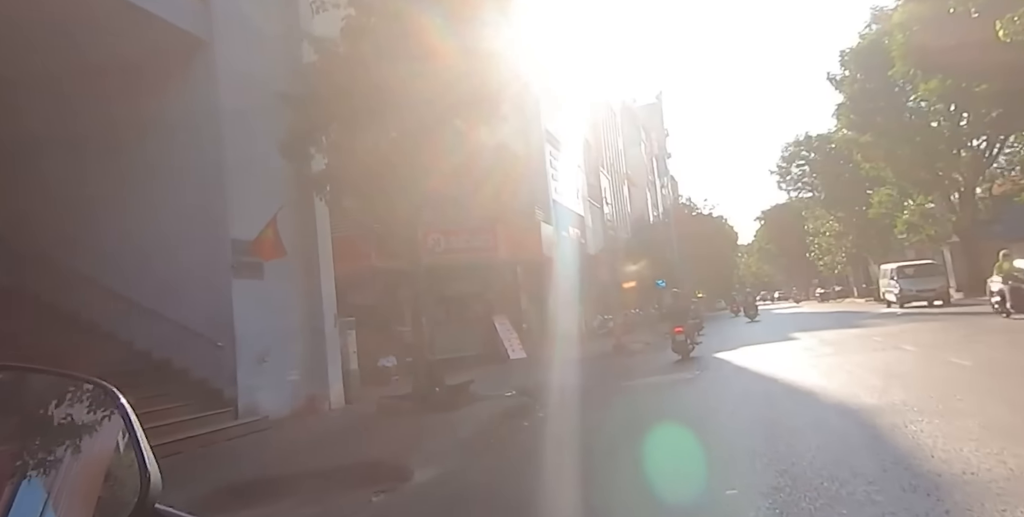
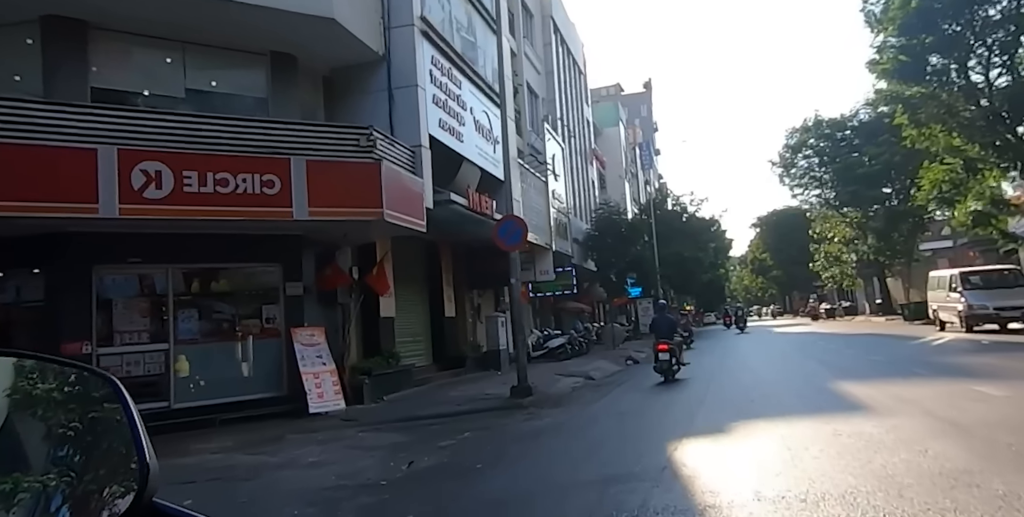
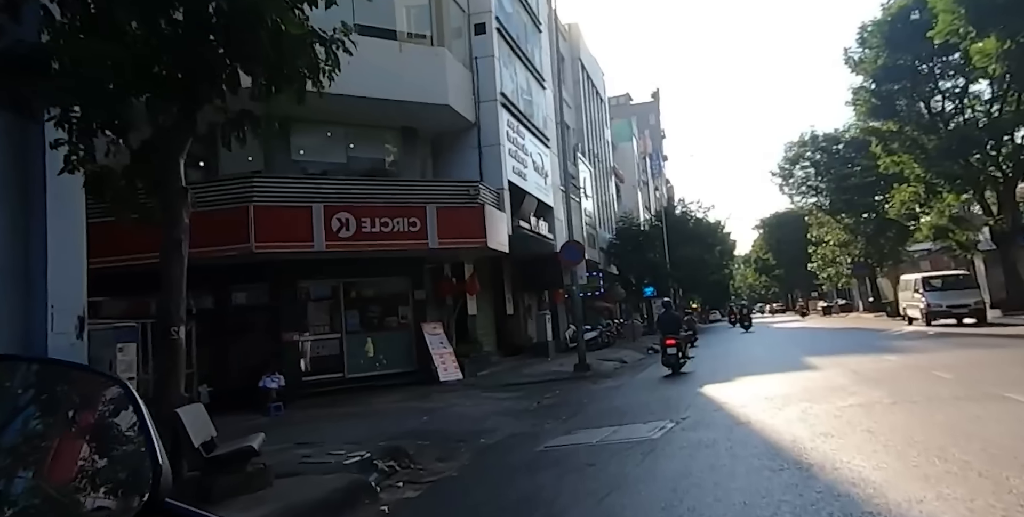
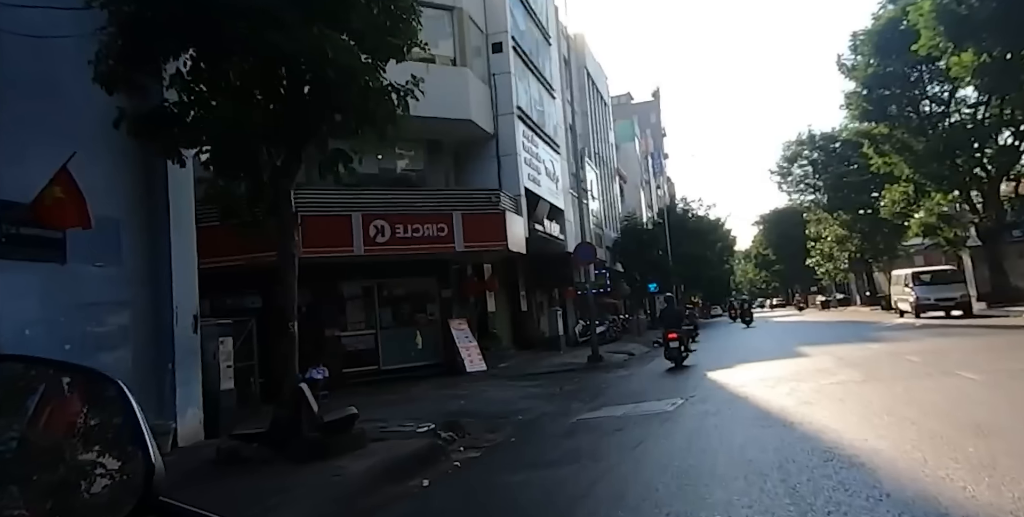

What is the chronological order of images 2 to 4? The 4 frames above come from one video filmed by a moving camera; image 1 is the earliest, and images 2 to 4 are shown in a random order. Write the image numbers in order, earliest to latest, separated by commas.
4, 3, 2
